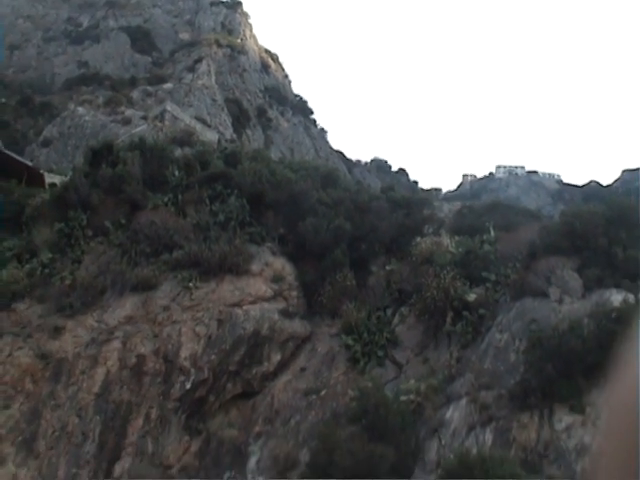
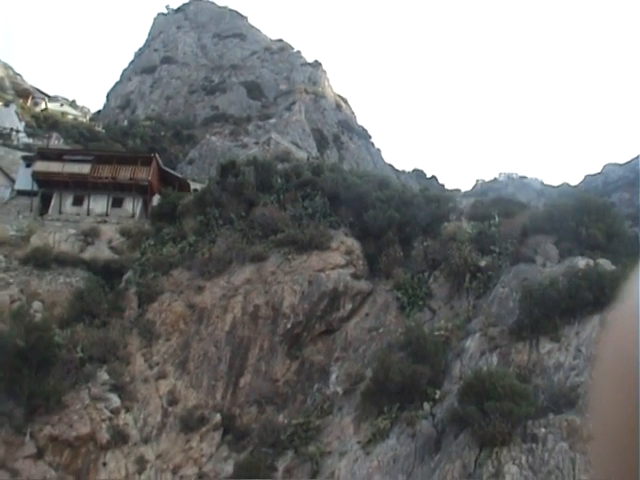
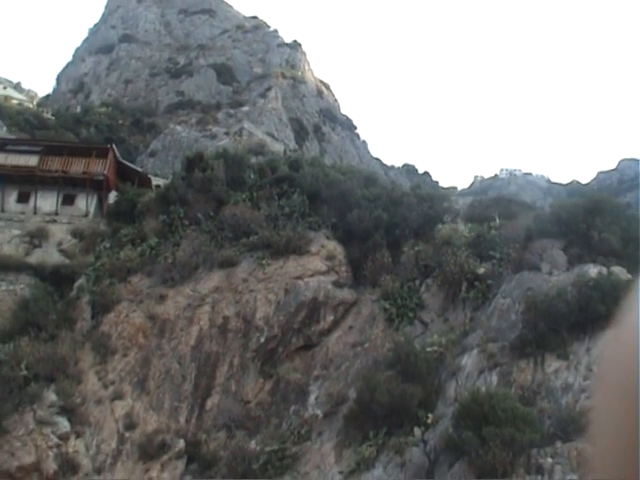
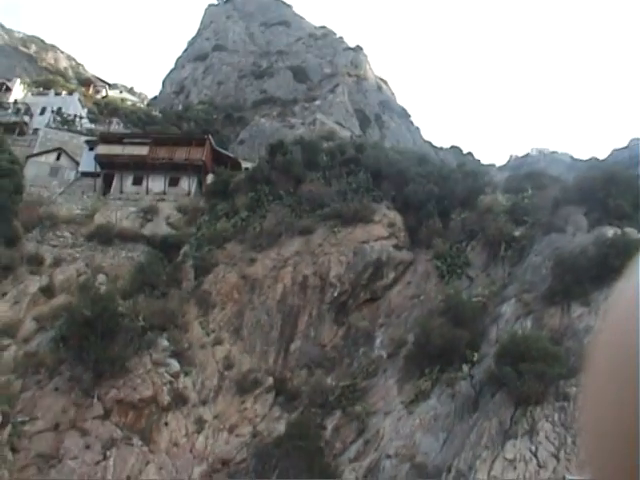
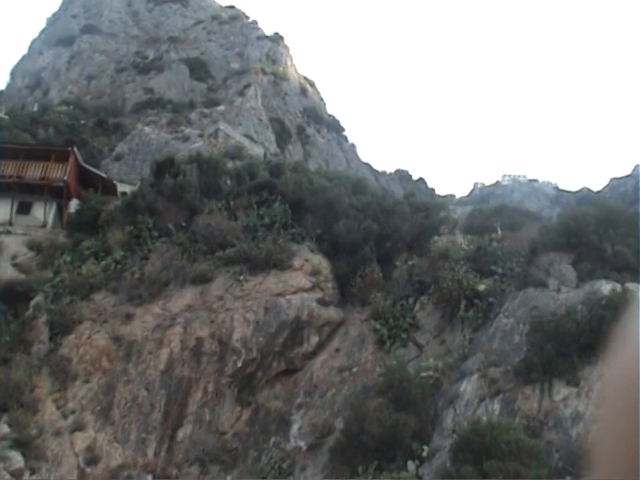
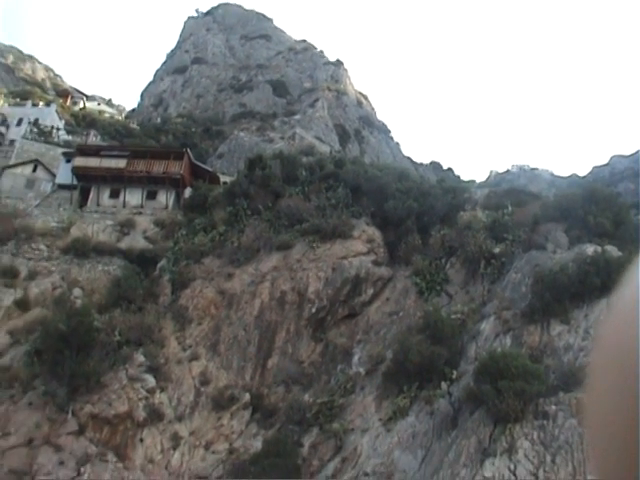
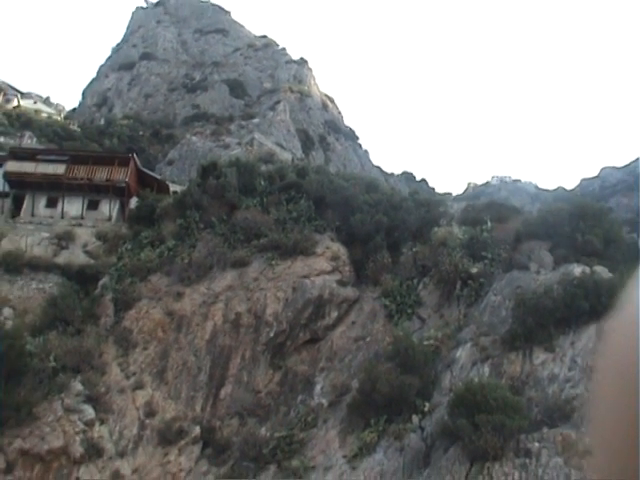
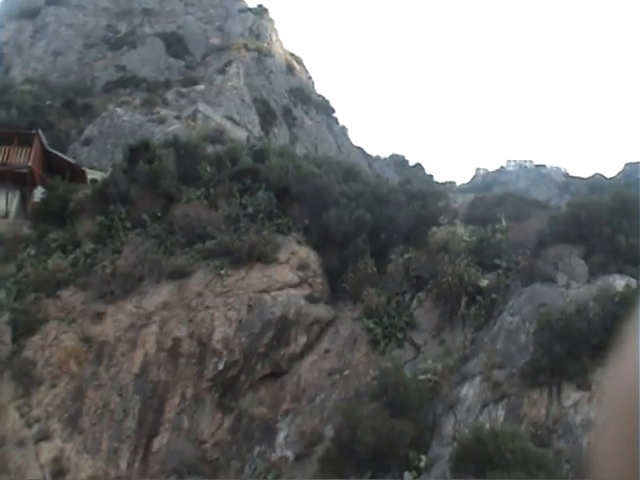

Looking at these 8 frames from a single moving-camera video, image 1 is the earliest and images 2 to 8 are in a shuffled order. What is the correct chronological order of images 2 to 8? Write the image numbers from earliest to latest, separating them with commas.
8, 5, 3, 7, 2, 6, 4
